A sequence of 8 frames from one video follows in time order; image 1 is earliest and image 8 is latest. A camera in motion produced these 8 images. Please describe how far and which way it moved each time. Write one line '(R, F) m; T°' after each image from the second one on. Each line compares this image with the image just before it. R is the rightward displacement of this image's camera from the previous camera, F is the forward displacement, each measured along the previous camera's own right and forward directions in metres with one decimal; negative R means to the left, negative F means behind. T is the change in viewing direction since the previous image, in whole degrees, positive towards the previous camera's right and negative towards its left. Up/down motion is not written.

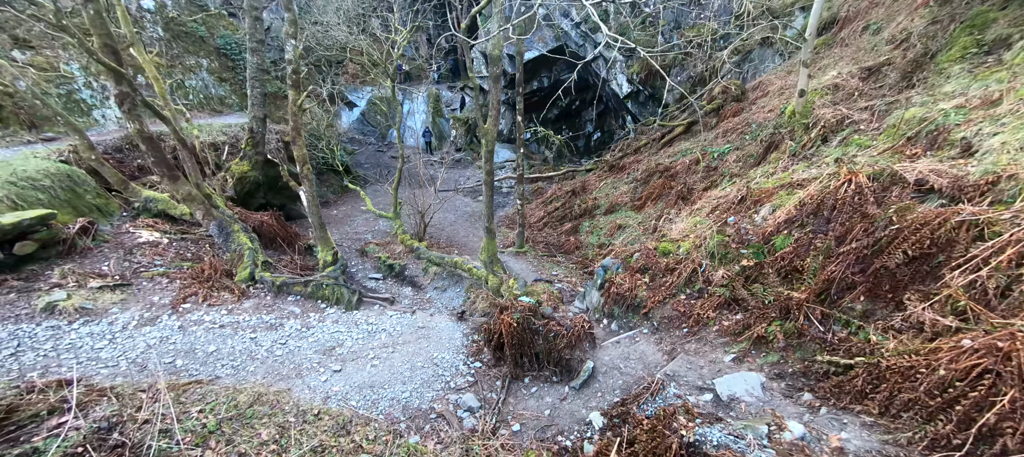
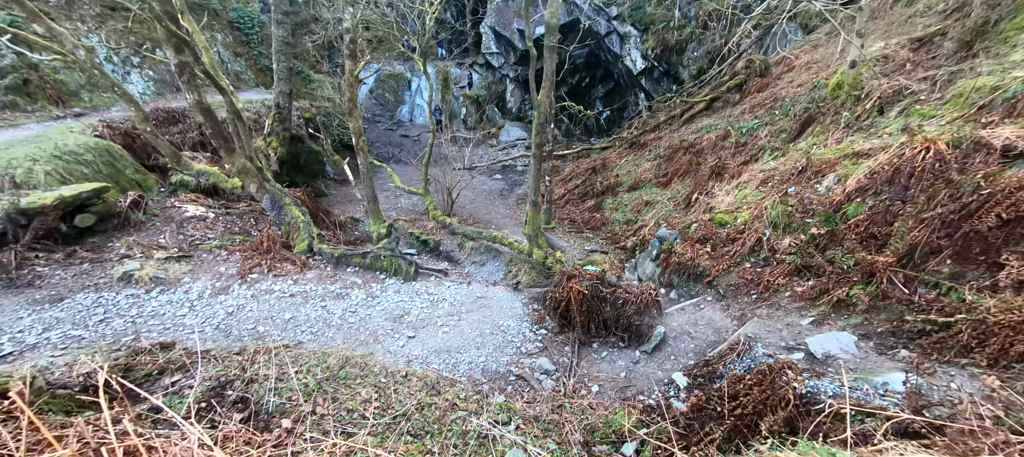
(-0.7, 0.0) m; 0°
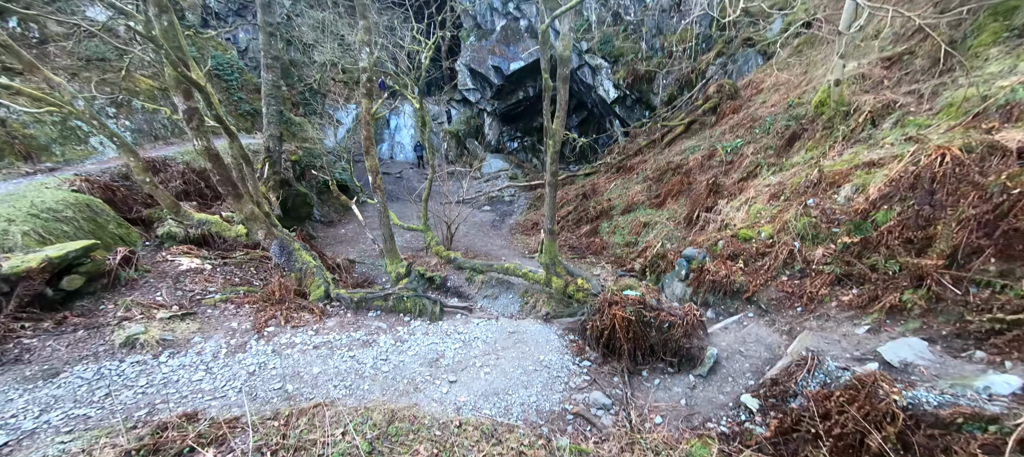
(-0.6, +0.1) m; +4°
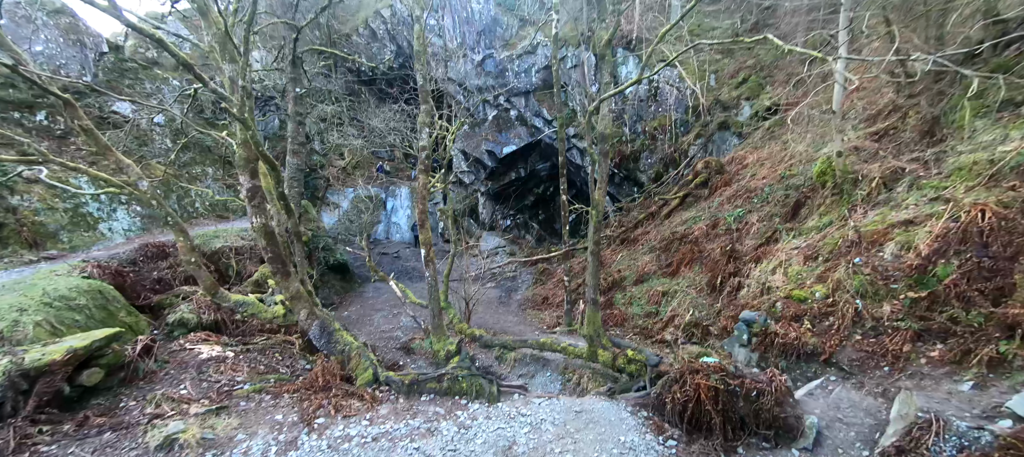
(-0.8, +0.1) m; +3°
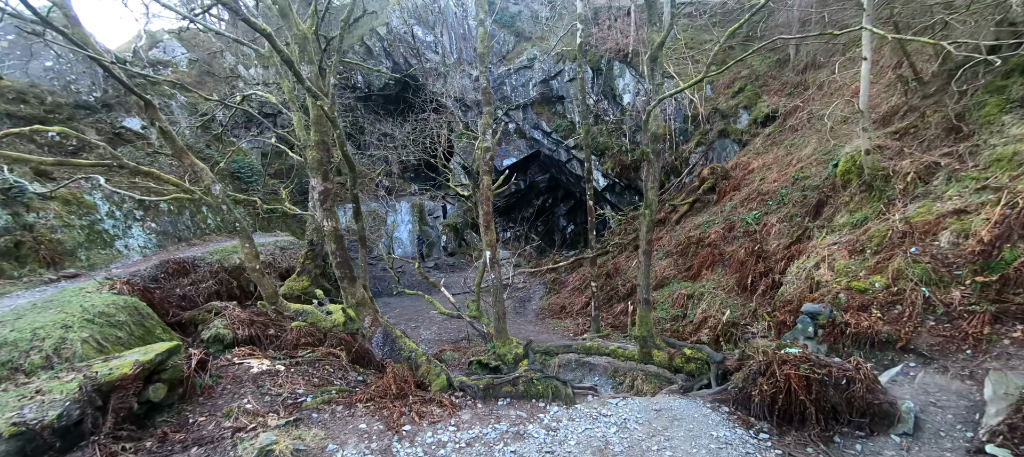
(-0.9, 0.0) m; +2°
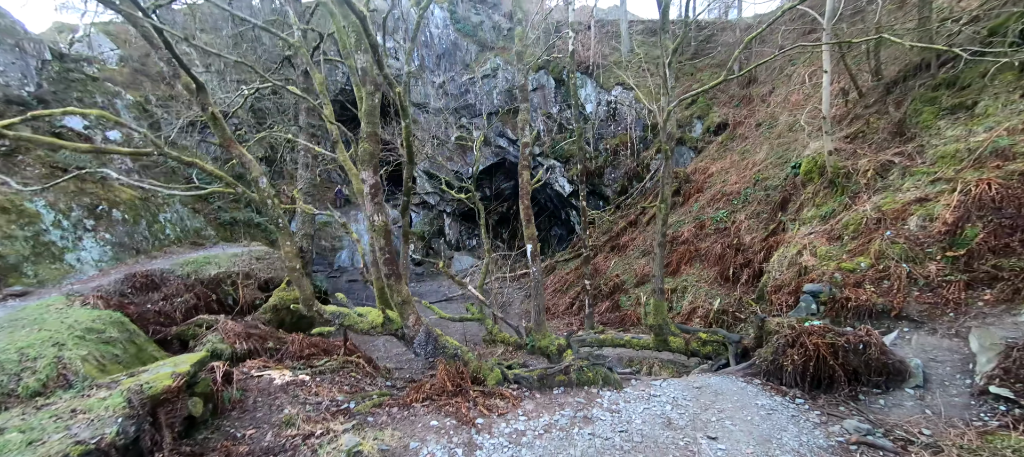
(-1.0, 0.0) m; +8°
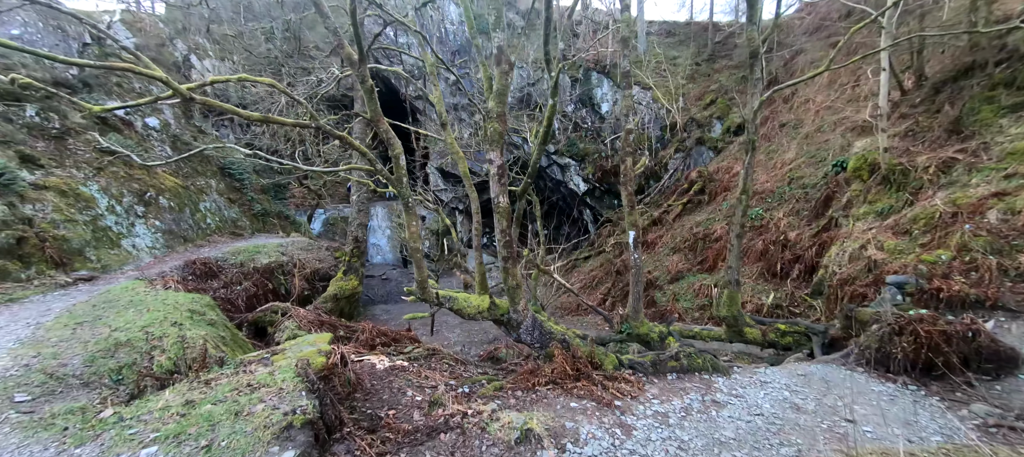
(-1.2, 0.0) m; +1°
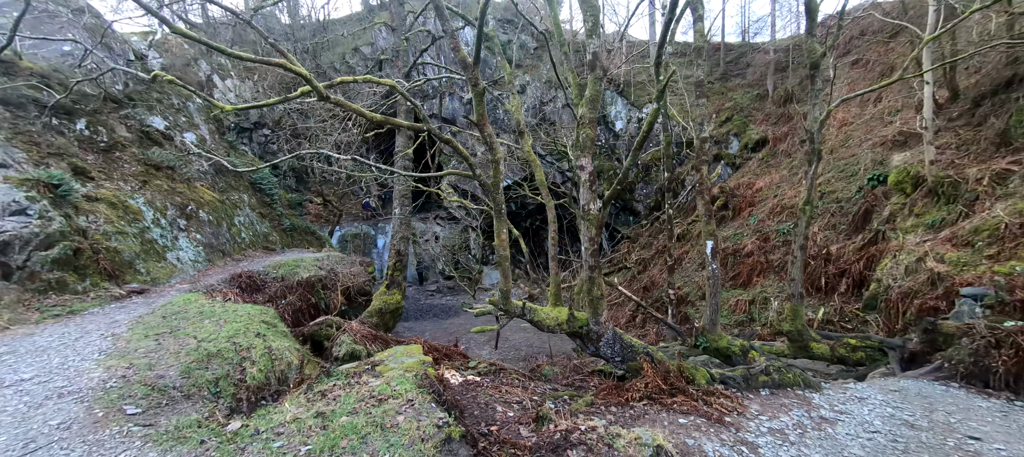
(-0.8, +0.1) m; 0°
